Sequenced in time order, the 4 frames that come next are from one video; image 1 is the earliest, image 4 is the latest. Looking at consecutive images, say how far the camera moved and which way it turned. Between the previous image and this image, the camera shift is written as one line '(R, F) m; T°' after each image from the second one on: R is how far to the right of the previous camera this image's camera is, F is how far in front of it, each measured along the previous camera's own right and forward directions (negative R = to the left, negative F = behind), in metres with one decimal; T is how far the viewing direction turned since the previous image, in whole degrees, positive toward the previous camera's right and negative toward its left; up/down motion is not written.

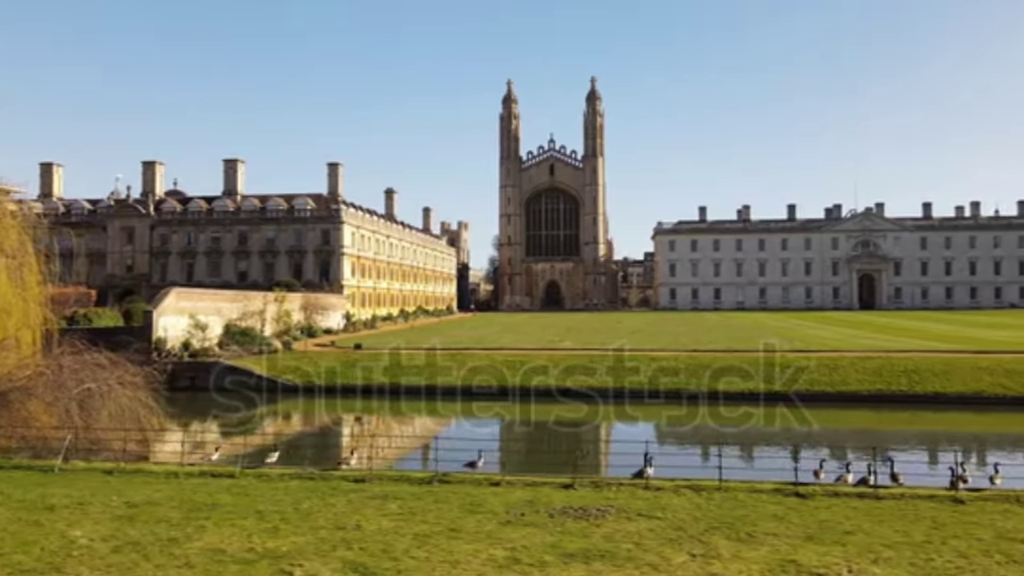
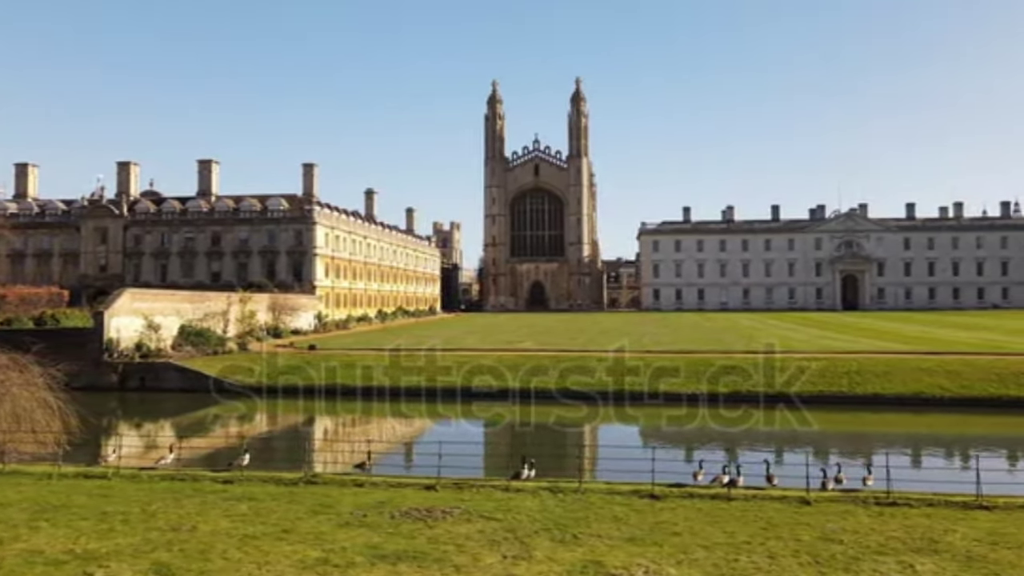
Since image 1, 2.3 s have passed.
(+1.9, -0.1) m; 0°
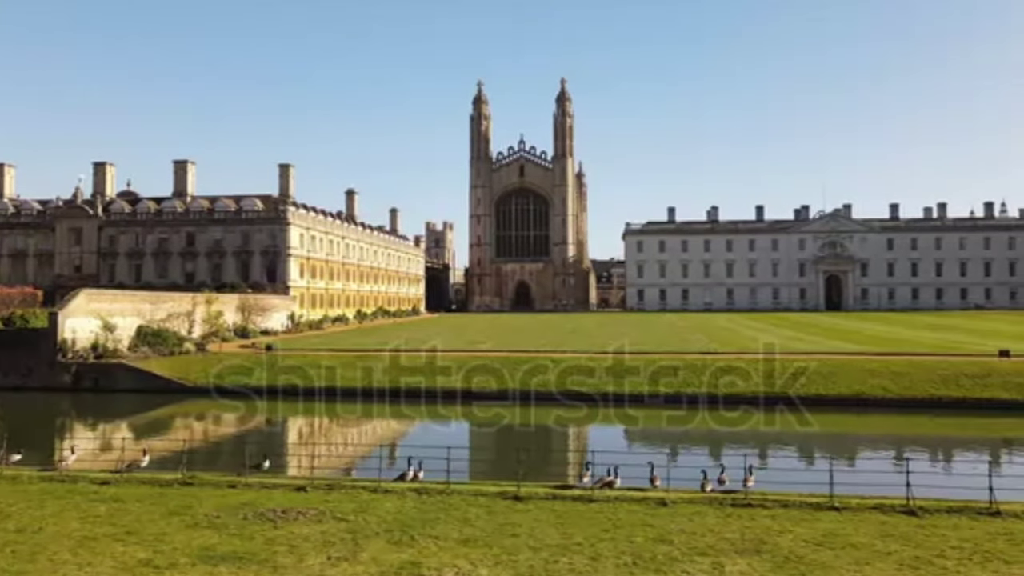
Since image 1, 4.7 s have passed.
(+1.8, -0.1) m; 0°
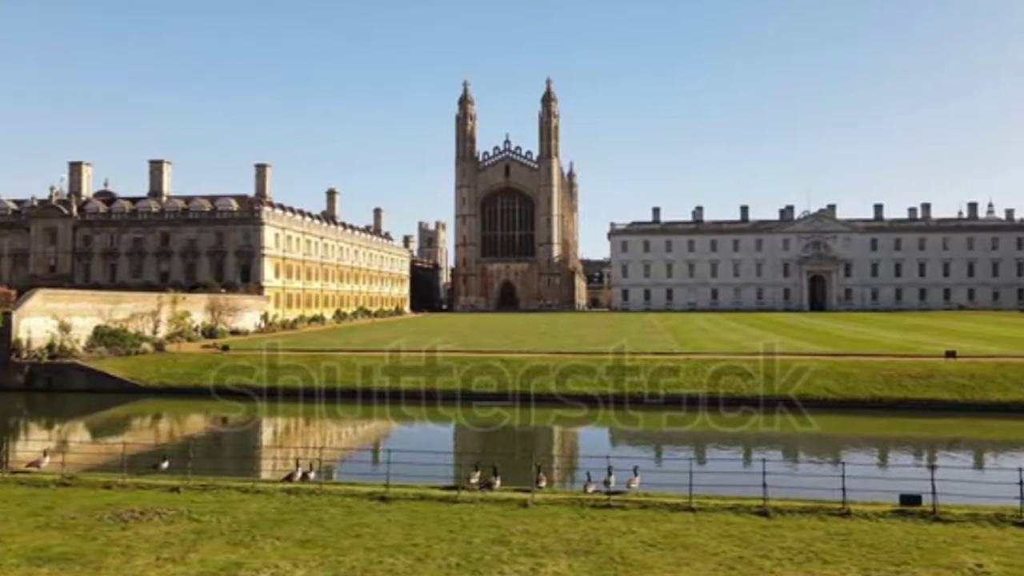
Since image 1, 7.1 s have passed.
(+1.8, 0.0) m; 0°
